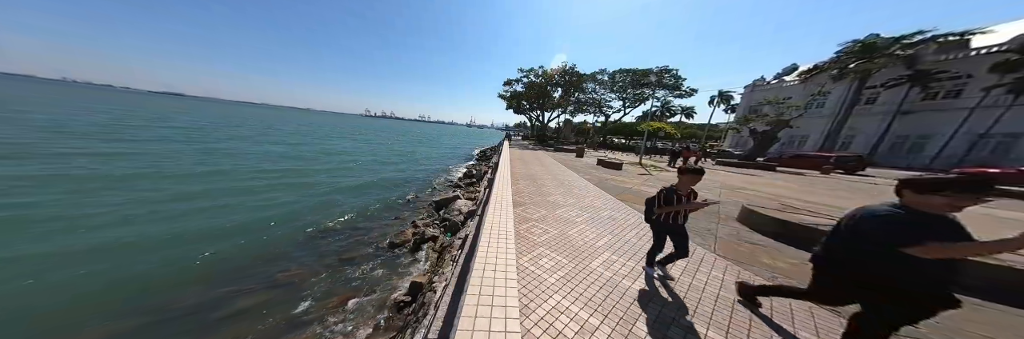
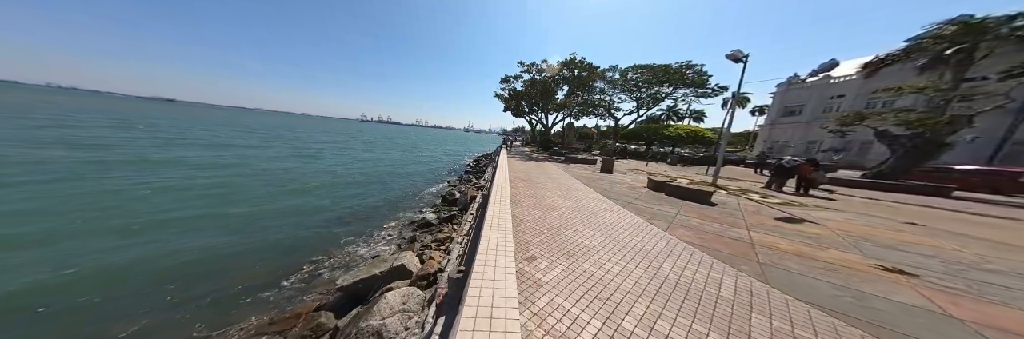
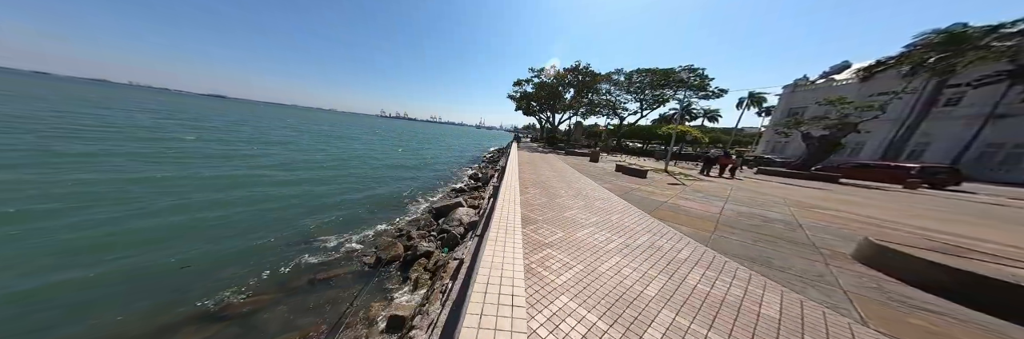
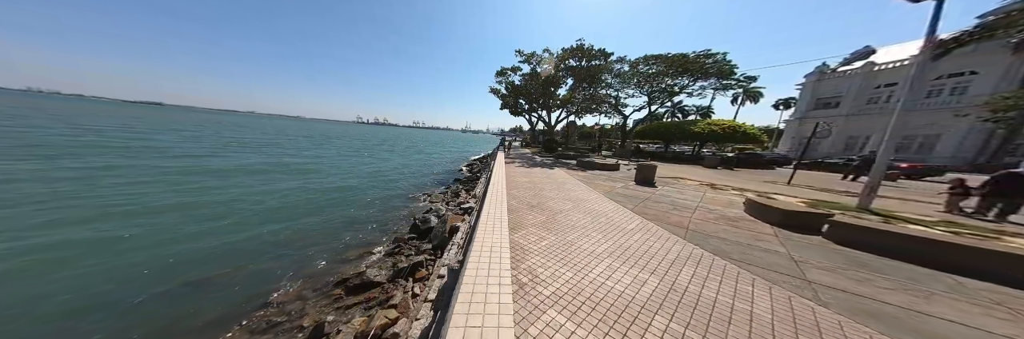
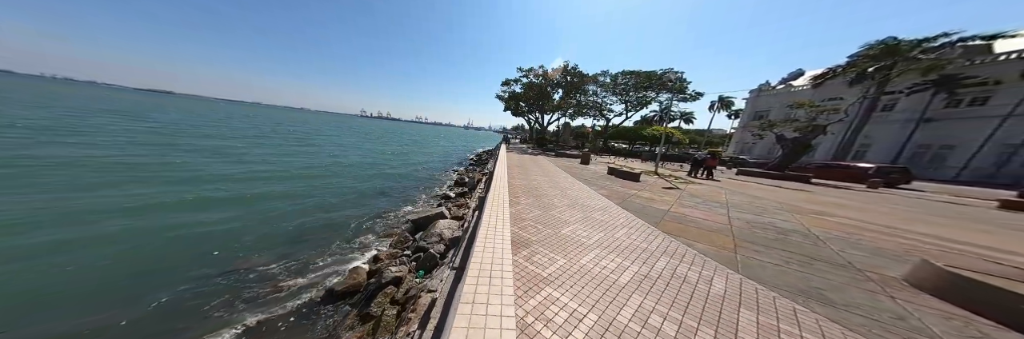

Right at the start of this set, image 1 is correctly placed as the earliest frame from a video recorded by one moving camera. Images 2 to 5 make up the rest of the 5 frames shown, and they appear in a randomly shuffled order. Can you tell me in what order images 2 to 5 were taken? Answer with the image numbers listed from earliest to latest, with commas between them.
3, 5, 2, 4
